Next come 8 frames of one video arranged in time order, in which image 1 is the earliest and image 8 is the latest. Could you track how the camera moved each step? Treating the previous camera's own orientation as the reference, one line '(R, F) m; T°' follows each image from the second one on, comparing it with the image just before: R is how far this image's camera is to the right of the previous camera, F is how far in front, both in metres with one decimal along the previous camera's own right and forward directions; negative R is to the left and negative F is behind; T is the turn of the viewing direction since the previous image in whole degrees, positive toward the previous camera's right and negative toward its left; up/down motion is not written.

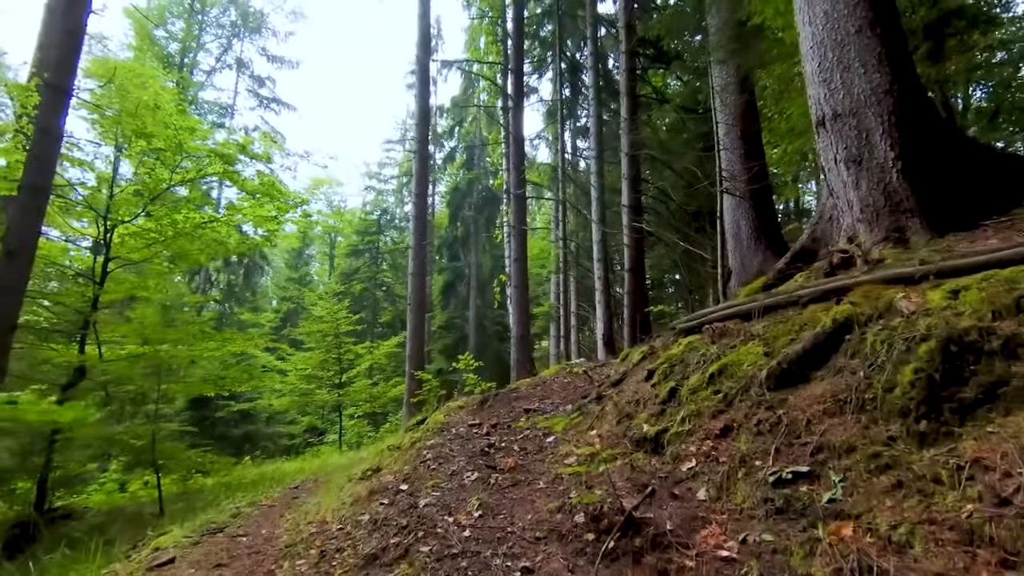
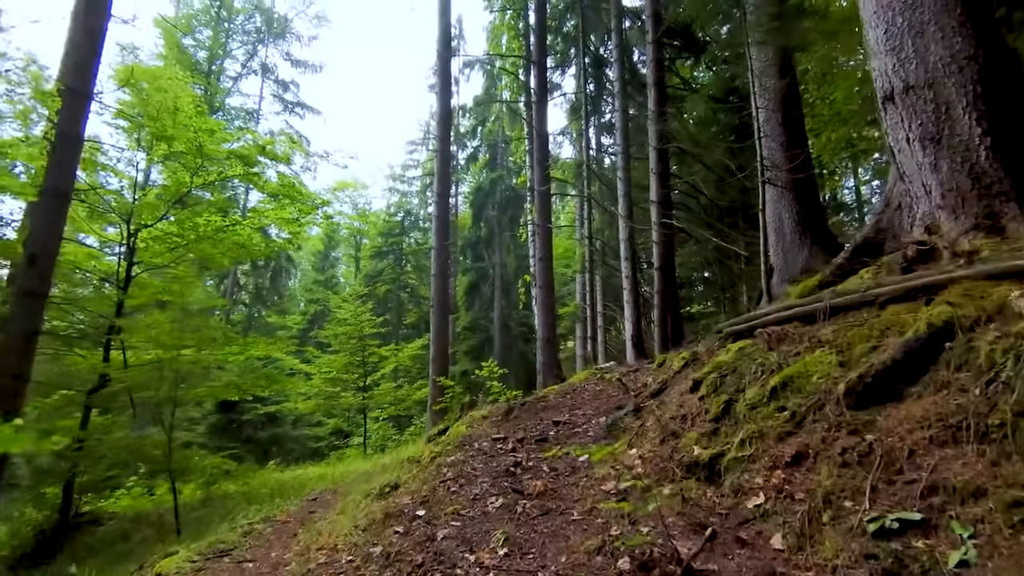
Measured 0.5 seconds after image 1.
(0.0, +0.3) m; -2°
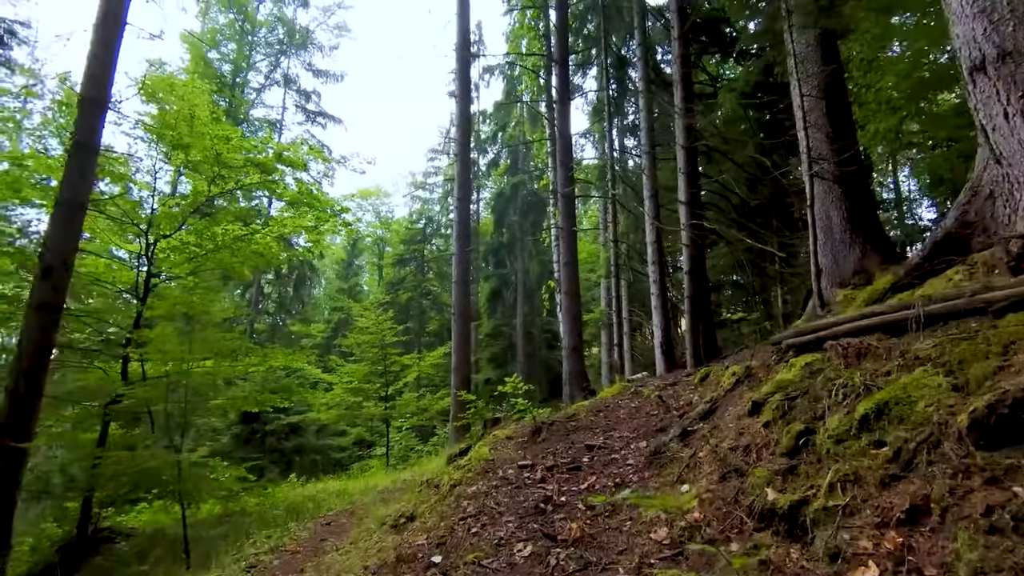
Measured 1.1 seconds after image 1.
(0.0, +0.3) m; -2°
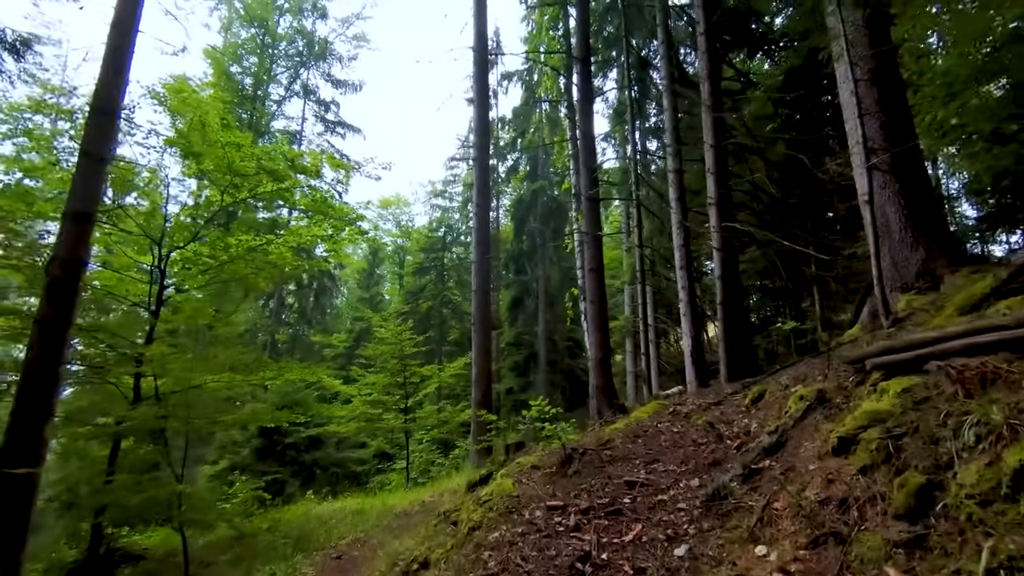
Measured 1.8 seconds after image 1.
(0.0, +0.4) m; -2°
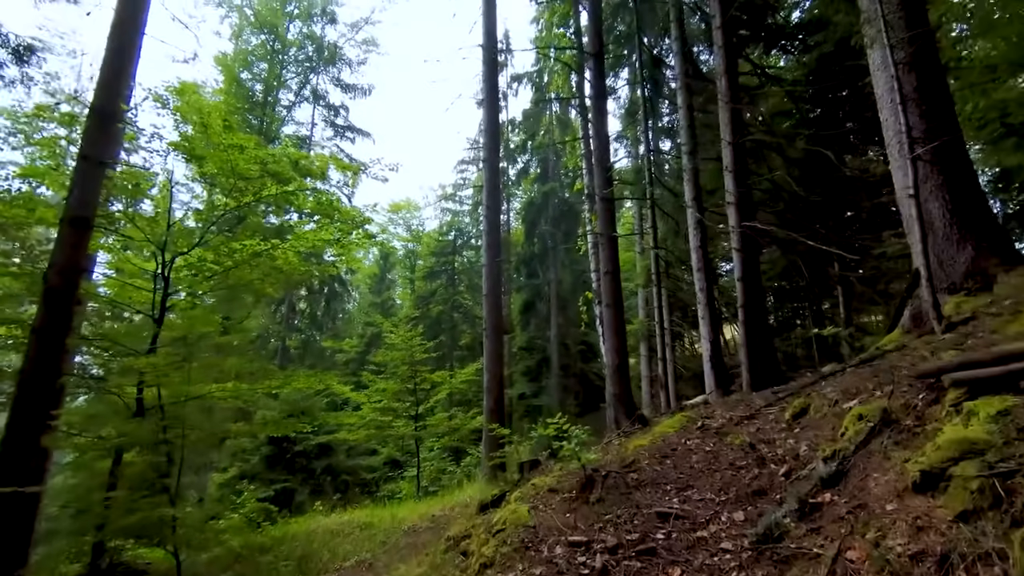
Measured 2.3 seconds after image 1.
(0.0, +0.3) m; -1°
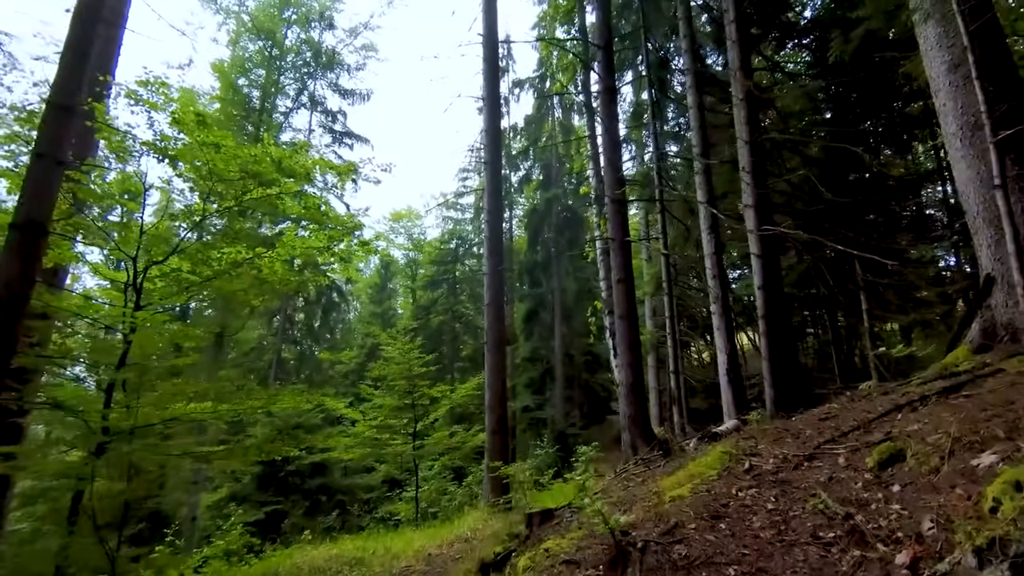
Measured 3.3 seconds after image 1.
(0.0, +0.6) m; 0°
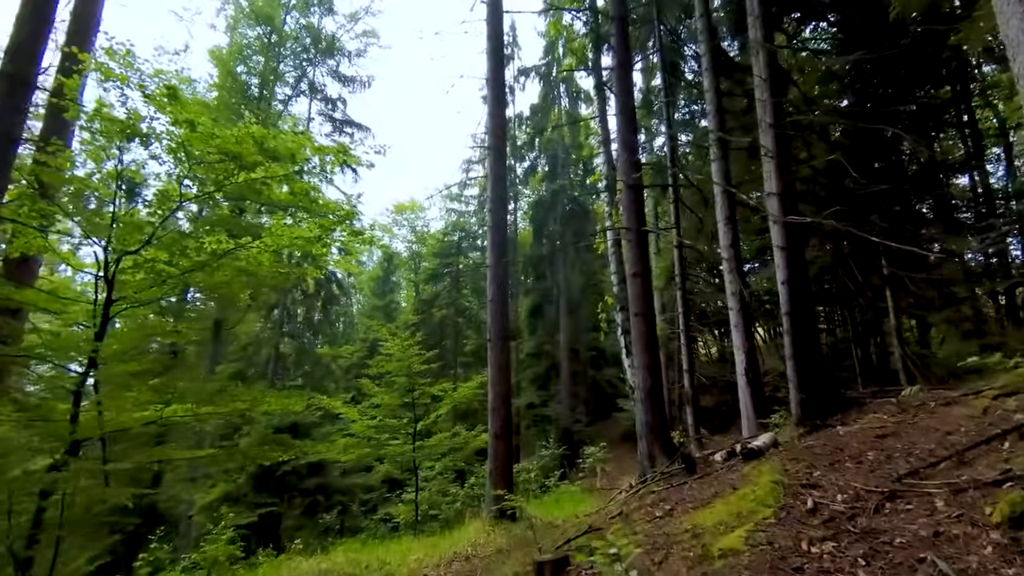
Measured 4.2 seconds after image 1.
(0.0, +0.6) m; 0°
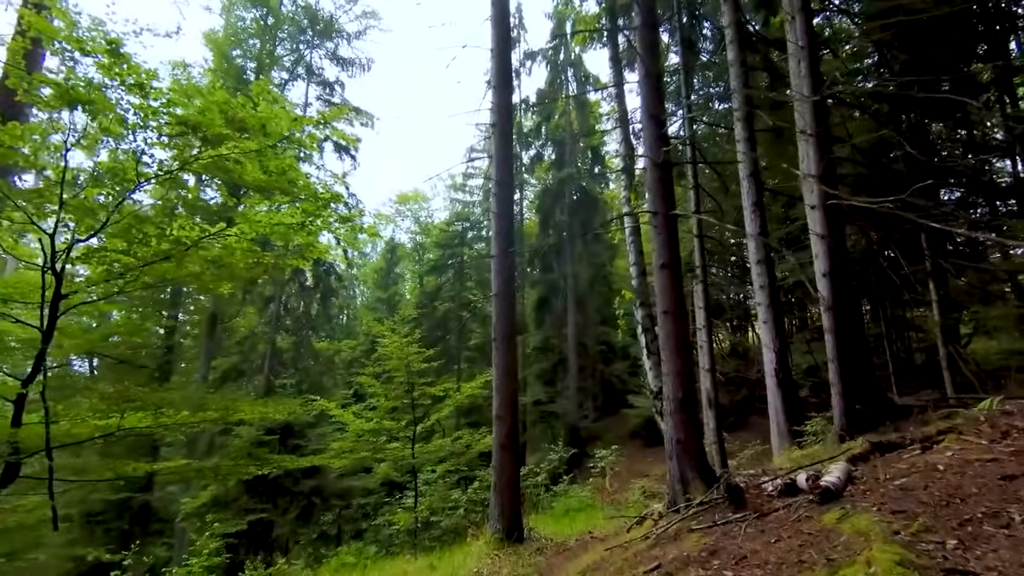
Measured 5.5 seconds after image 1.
(0.0, +0.8) m; -1°
